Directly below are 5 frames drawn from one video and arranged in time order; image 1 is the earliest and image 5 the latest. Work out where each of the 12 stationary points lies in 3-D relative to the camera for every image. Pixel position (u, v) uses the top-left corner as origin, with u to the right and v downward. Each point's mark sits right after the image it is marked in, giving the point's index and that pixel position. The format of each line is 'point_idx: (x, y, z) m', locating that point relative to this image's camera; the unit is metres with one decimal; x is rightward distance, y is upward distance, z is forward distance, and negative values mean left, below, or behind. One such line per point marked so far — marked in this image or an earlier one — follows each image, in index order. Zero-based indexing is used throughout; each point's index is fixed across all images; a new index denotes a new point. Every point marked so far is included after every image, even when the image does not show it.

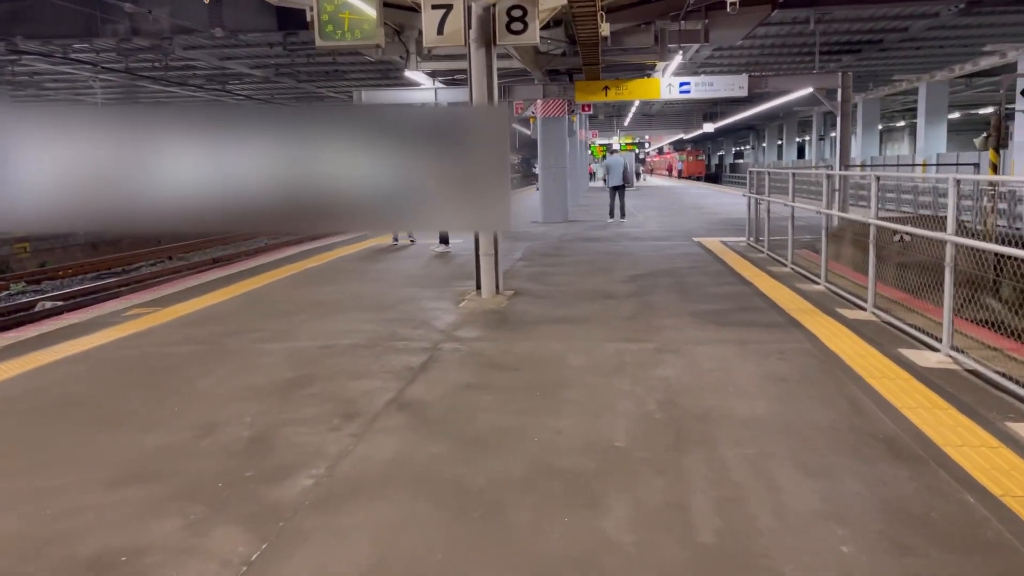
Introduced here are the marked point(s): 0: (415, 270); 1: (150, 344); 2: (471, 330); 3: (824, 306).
0: (-1.2, +0.2, +10.5) m
1: (-2.8, -0.4, +6.7) m
2: (-0.3, -0.3, +6.9) m
3: (+2.9, -0.2, +7.9) m
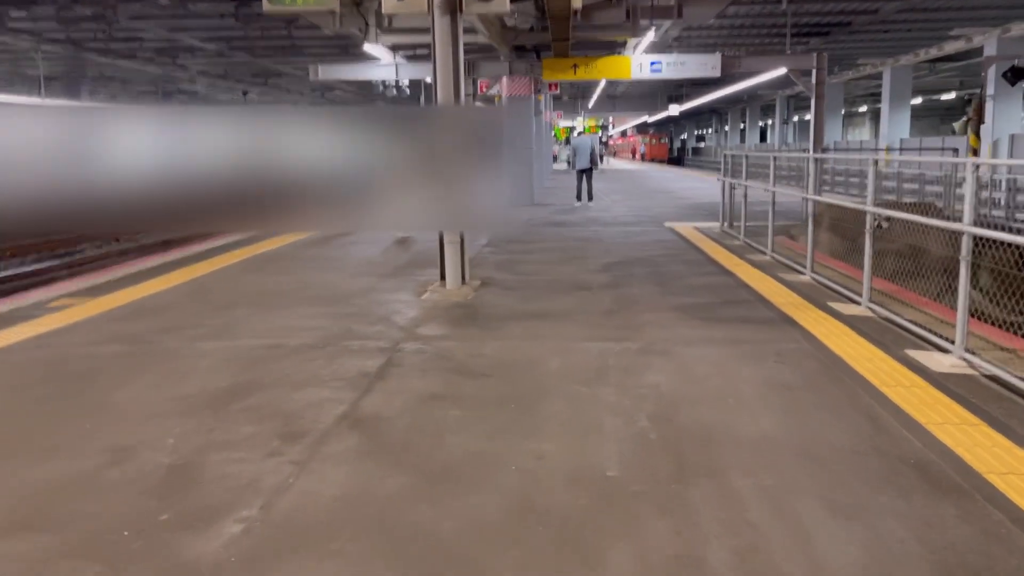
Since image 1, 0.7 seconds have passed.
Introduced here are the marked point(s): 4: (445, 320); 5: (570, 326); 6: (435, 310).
0: (-1.6, +0.3, +9.7) m
1: (-3.0, -0.4, +5.9) m
2: (-0.6, -0.3, +6.2) m
3: (+2.6, -0.1, +7.3) m
4: (-0.5, -0.2, +6.5) m
5: (+0.4, -0.3, +6.3) m
6: (-0.6, -0.2, +6.9) m
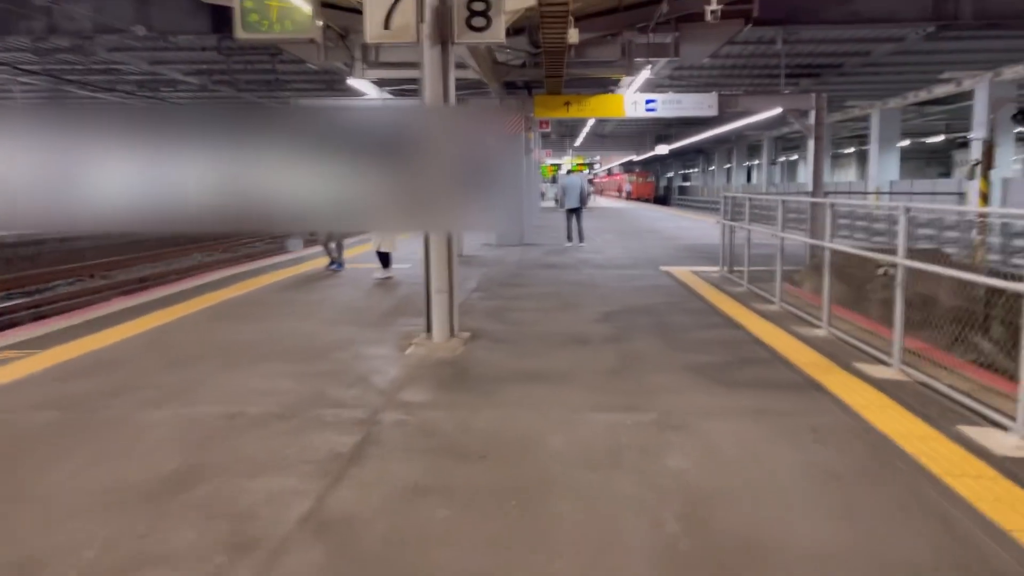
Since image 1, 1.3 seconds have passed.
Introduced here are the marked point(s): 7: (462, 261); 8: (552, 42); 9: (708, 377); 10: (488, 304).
0: (-1.7, -0.2, +9.0) m
1: (-3.1, -0.7, +5.1) m
2: (-0.6, -0.7, +5.5) m
3: (+2.5, -0.5, +6.7) m
4: (-0.5, -0.6, +5.7) m
5: (+0.4, -0.7, +5.6) m
6: (-0.7, -0.6, +6.2) m
7: (-0.9, +0.5, +15.0) m
8: (+0.5, +3.3, +11.4) m
9: (+1.4, -0.6, +6.0) m
10: (-0.3, -0.2, +9.7) m
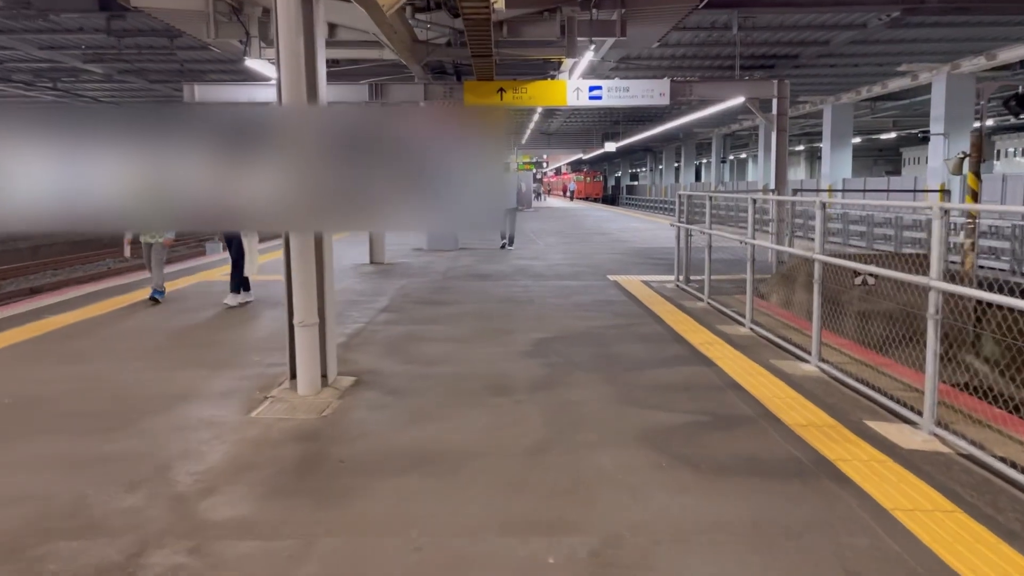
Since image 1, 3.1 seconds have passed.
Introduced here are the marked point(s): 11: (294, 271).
0: (-2.4, -0.4, +7.0) m
1: (-3.6, -1.0, +3.1) m
2: (-1.1, -0.9, +3.6) m
3: (+1.9, -0.7, +4.9) m
4: (-1.1, -0.8, +3.8) m
5: (-0.2, -0.9, +3.7) m
6: (-1.3, -0.8, +4.3) m
7: (-2.0, +0.3, +13.0) m
8: (-0.4, +3.1, +9.5) m
9: (+0.8, -0.8, +4.2) m
10: (-1.1, -0.4, +7.7) m
11: (-1.3, +0.1, +5.2) m
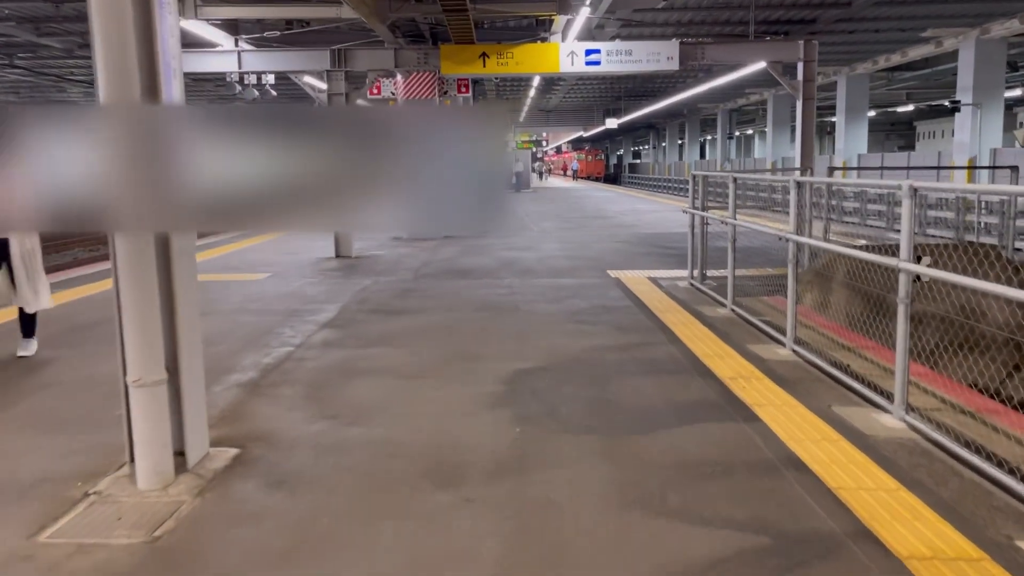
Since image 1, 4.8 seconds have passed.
0: (-2.6, -0.5, +5.2) m
1: (-3.8, -1.2, +1.3) m
2: (-1.4, -1.1, +1.8) m
3: (+1.7, -0.9, +3.1) m
4: (-1.3, -1.0, +2.0) m
5: (-0.4, -1.0, +1.9) m
6: (-1.5, -1.0, +2.5) m
7: (-2.2, +0.3, +11.2) m
8: (-0.7, +3.0, +7.6) m
9: (+0.6, -1.0, +2.4) m
10: (-1.3, -0.5, +6.0) m
11: (-1.5, -0.1, +3.4) m
